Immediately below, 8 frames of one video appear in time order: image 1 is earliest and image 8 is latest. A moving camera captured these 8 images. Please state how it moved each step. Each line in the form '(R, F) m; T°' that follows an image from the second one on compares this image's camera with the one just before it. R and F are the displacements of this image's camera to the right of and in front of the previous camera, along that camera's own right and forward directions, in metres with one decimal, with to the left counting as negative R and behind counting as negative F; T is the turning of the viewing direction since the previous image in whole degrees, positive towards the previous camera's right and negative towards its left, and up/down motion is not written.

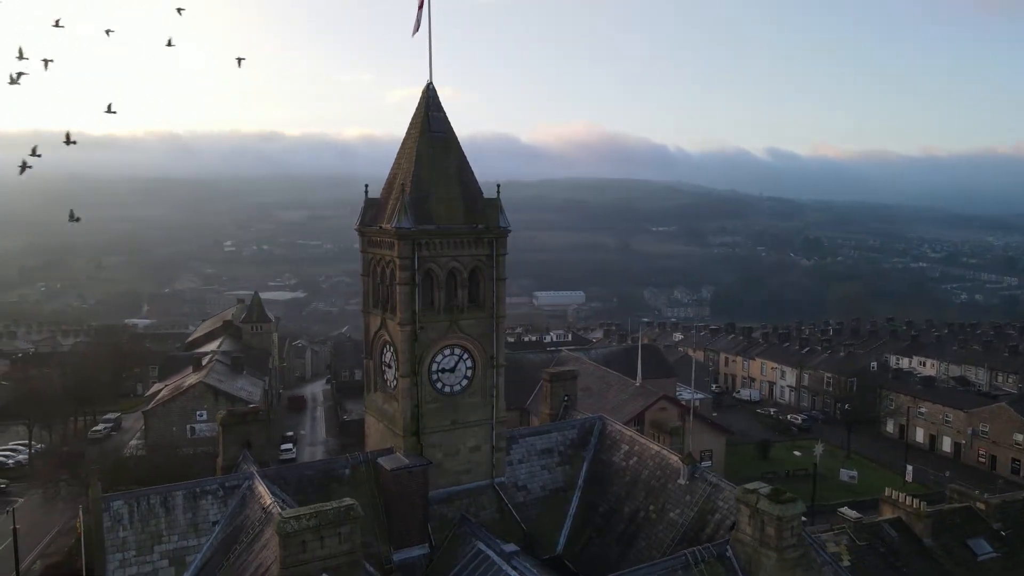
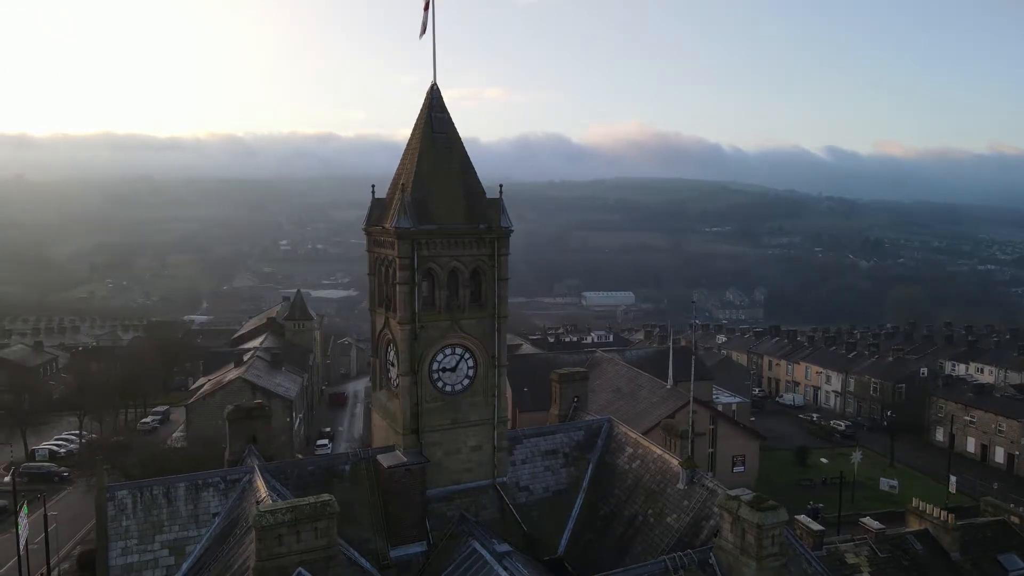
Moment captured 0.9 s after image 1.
(+1.0, 0.0) m; -4°
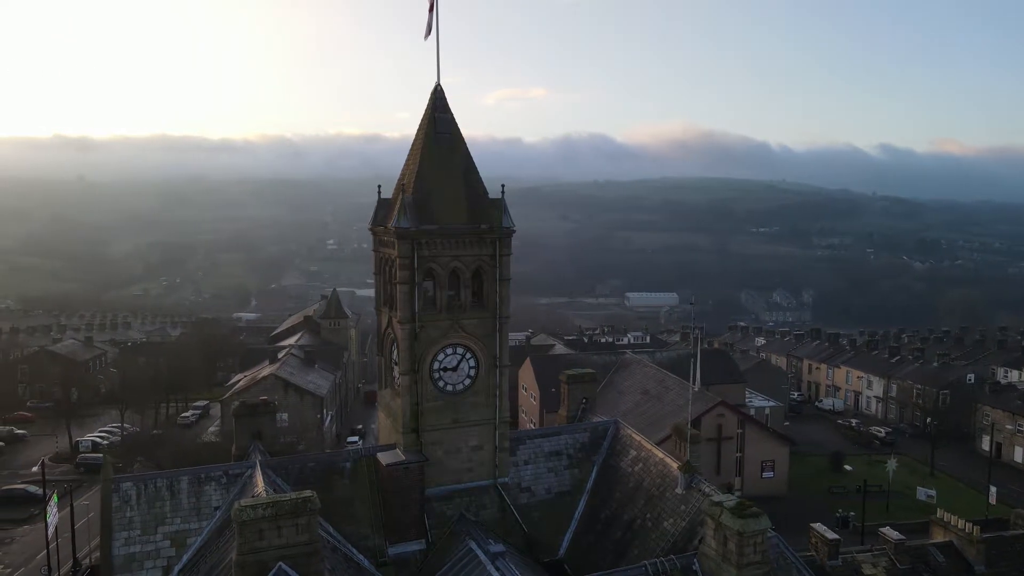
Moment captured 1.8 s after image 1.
(+0.8, +0.1) m; -3°
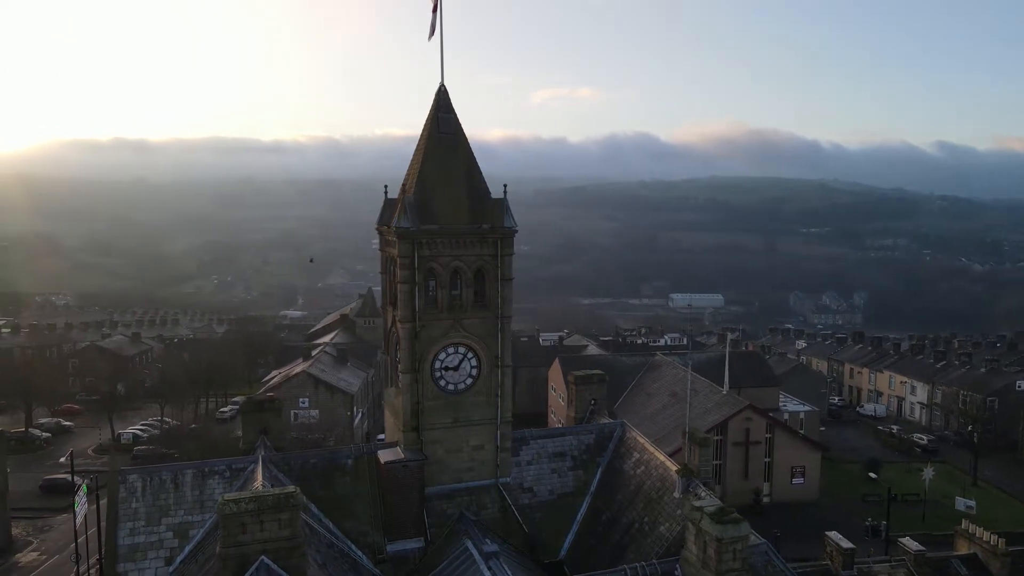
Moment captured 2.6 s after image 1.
(+0.8, 0.0) m; -3°
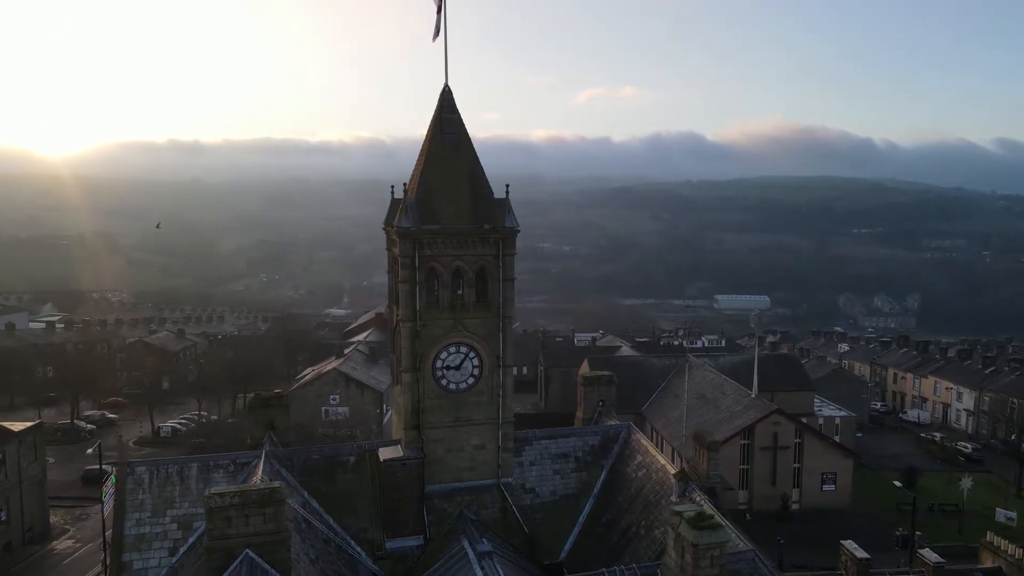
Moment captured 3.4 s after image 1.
(+0.8, 0.0) m; -3°
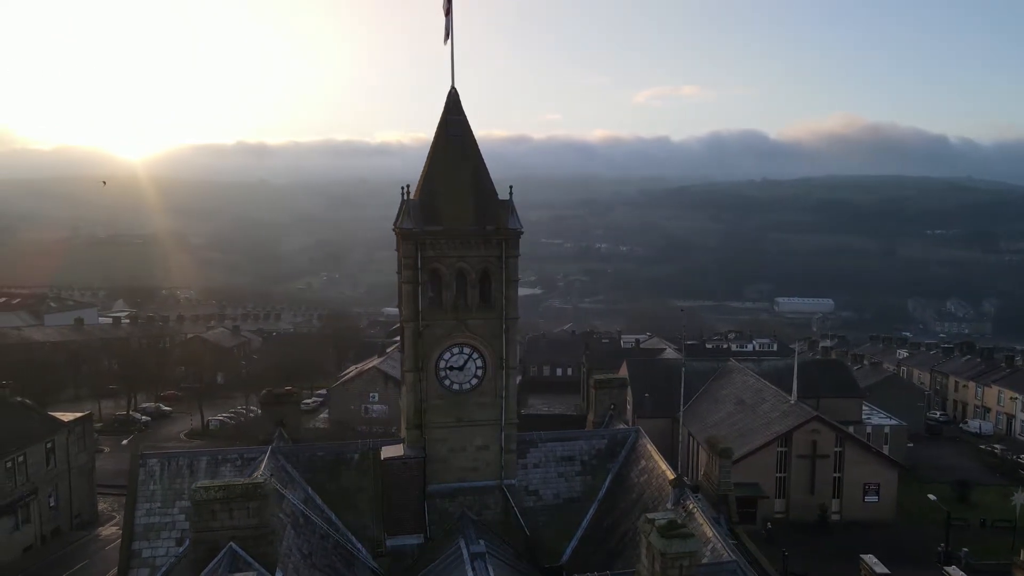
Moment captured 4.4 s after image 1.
(+1.1, +0.1) m; -4°
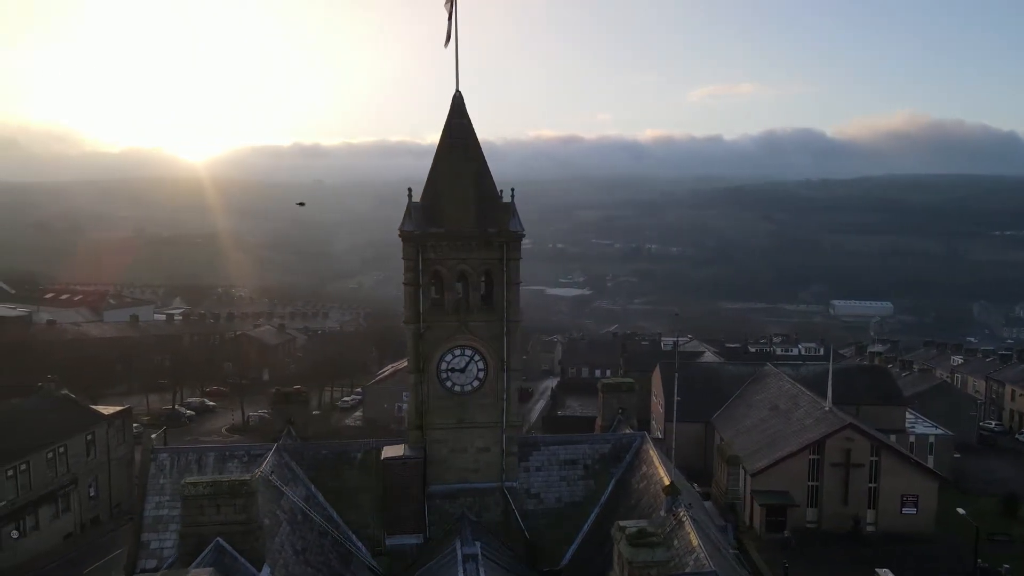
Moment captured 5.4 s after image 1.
(+1.0, 0.0) m; -4°
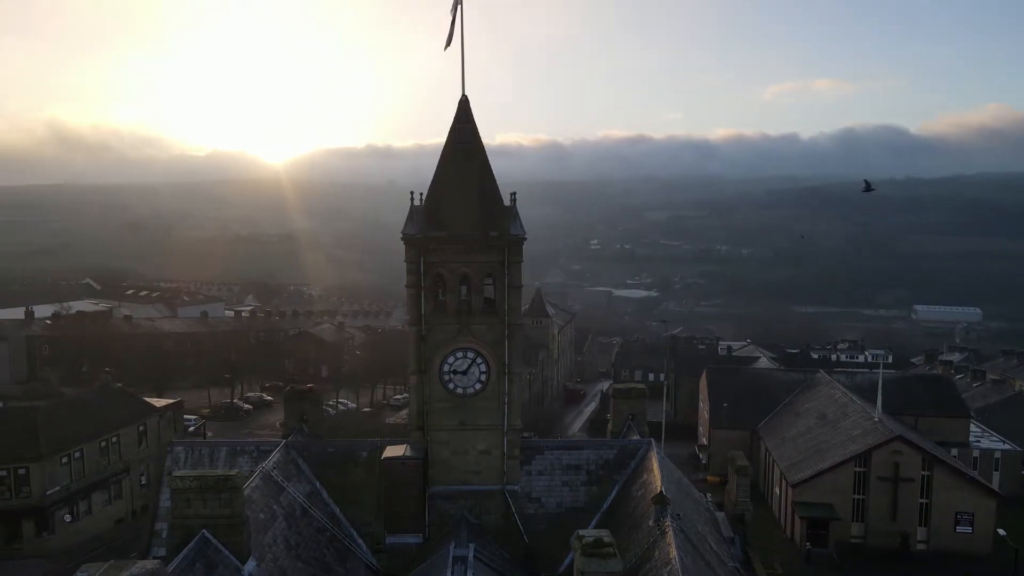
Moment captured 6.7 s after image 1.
(+1.3, +0.1) m; -5°
